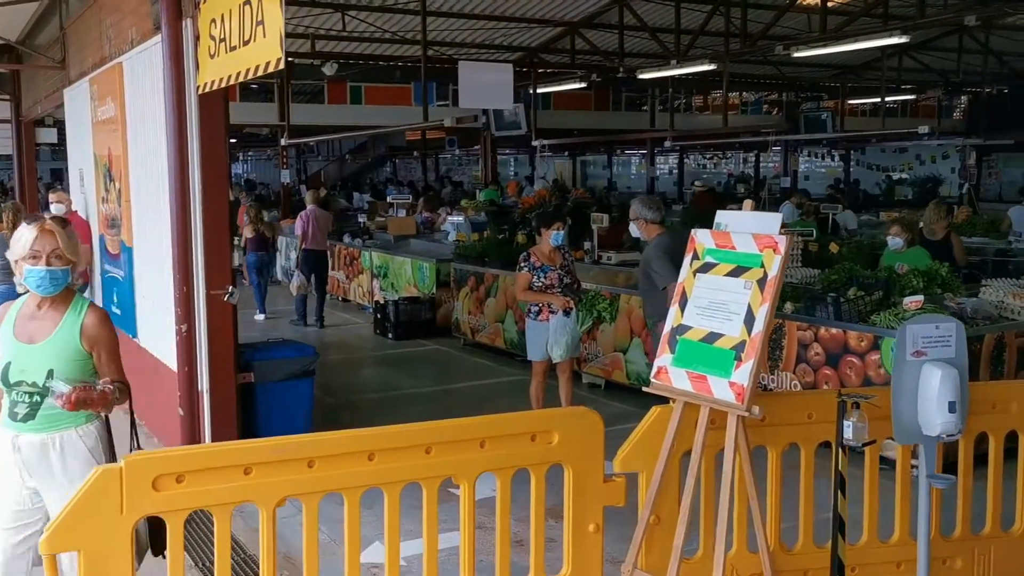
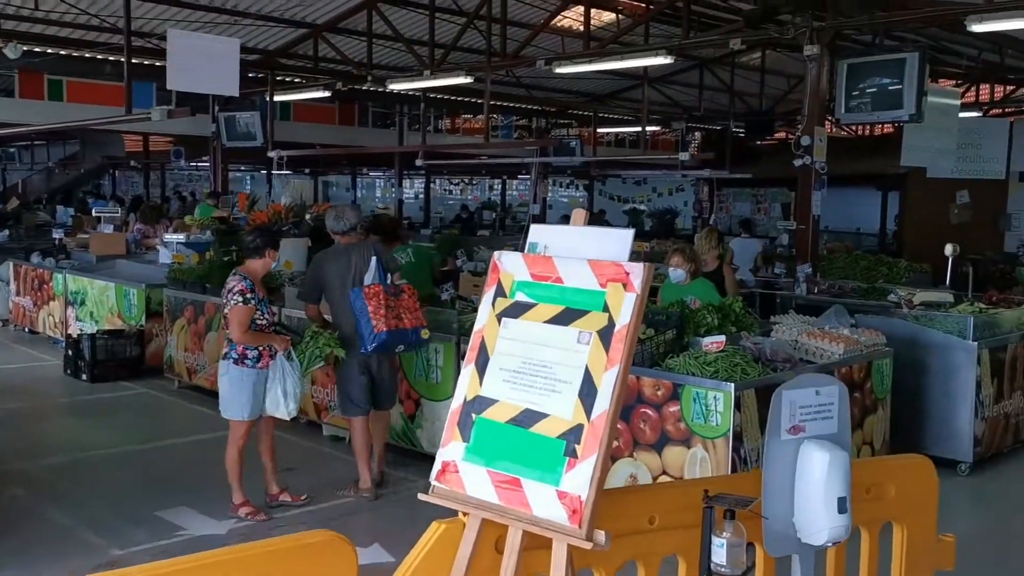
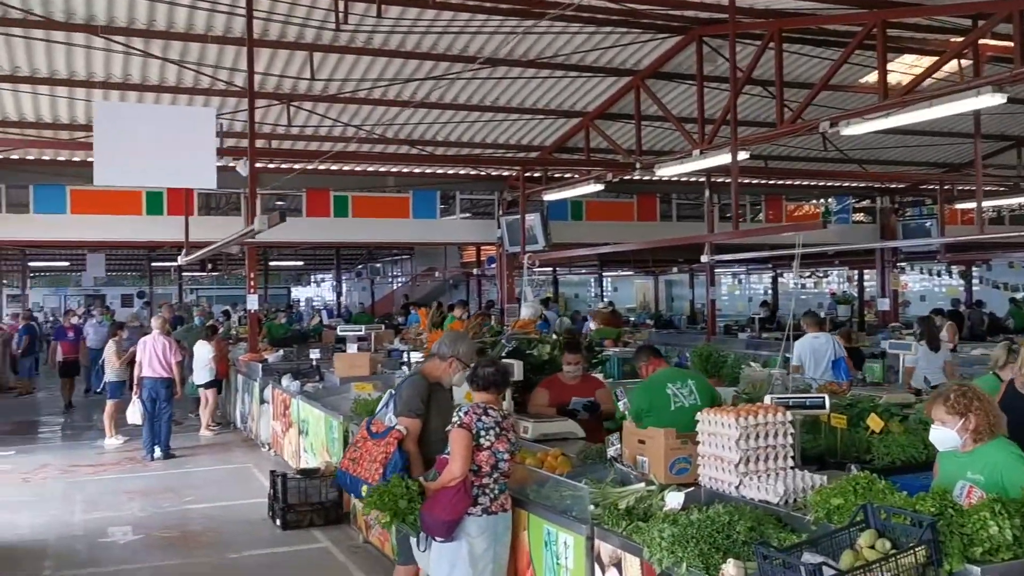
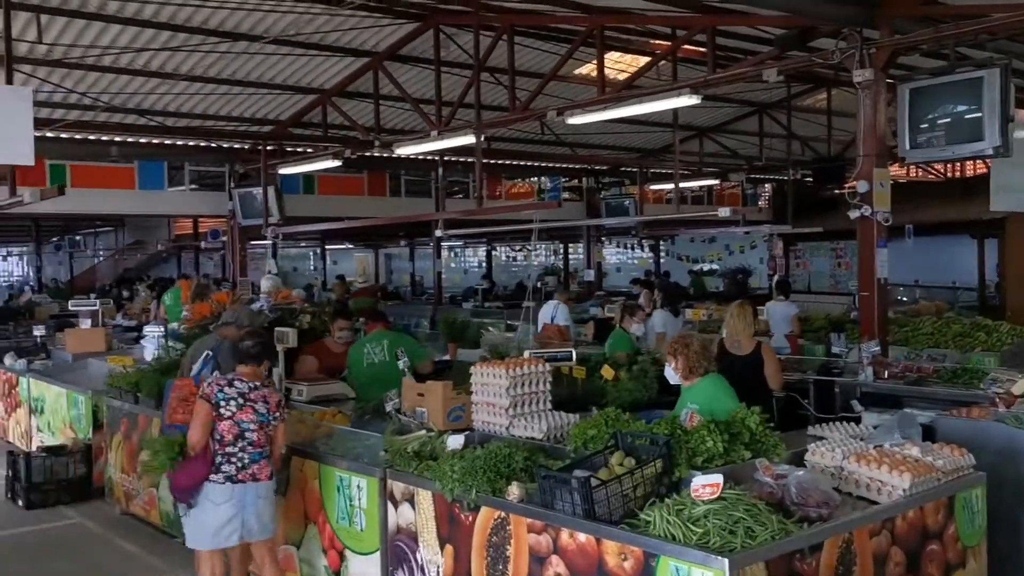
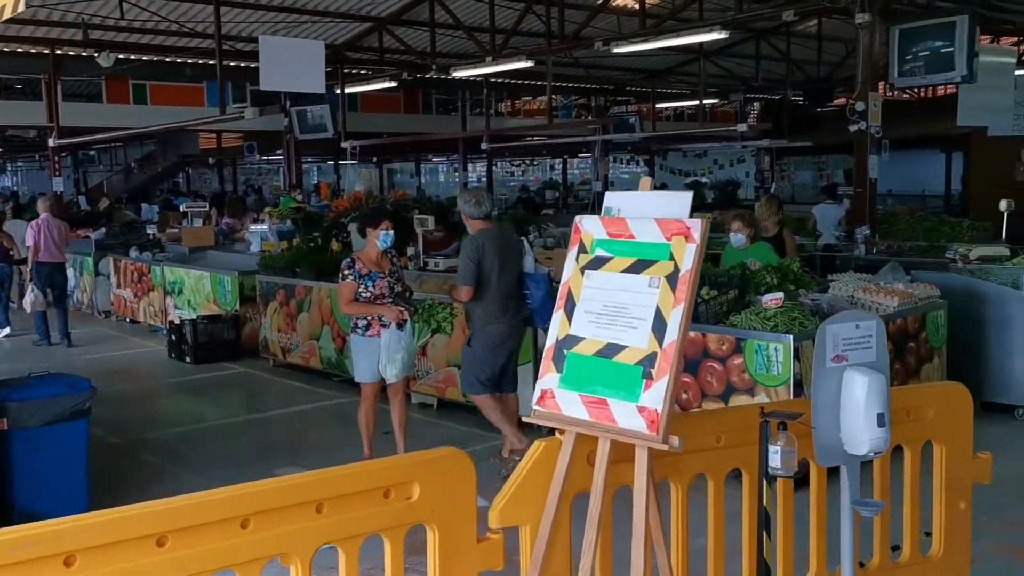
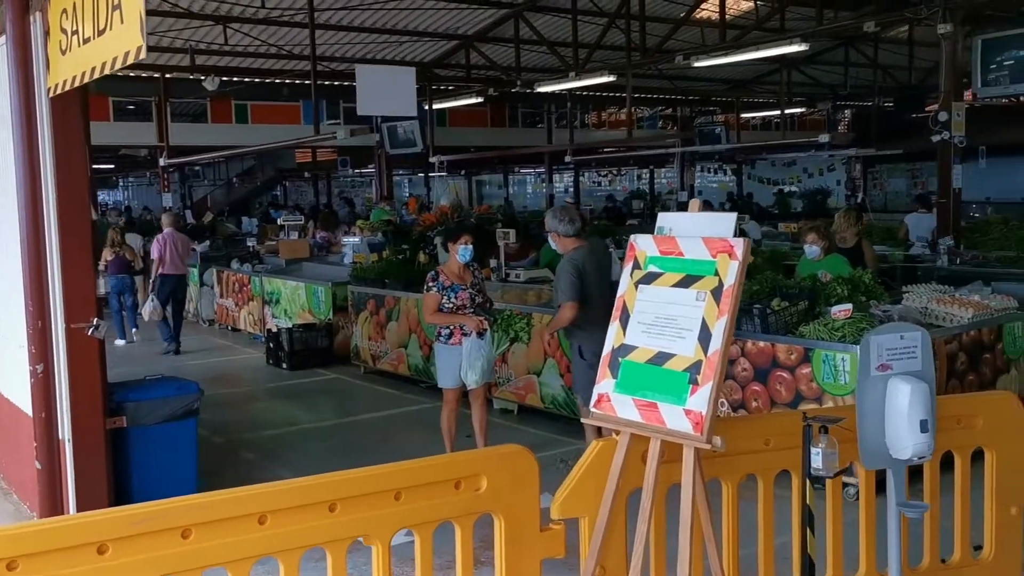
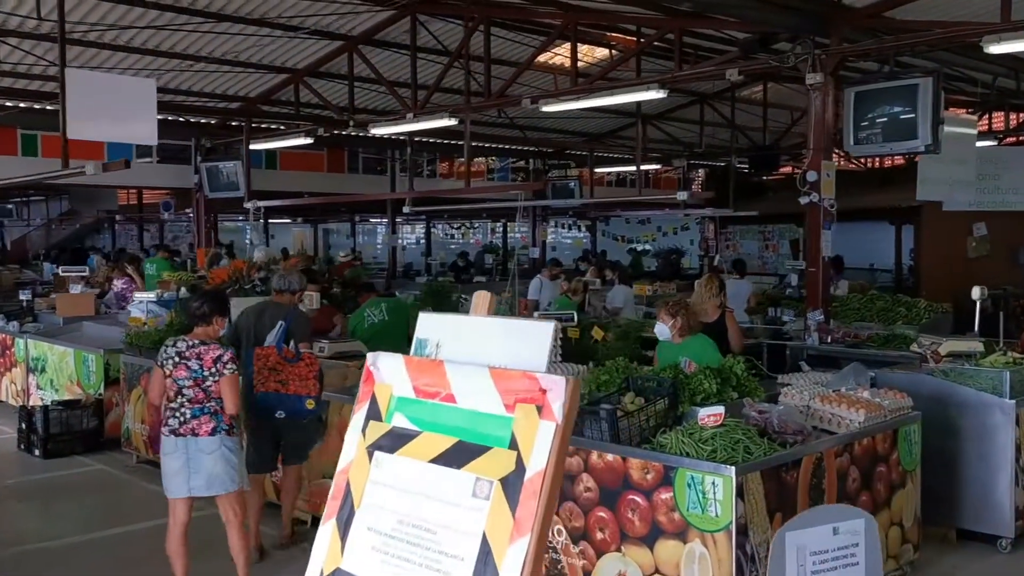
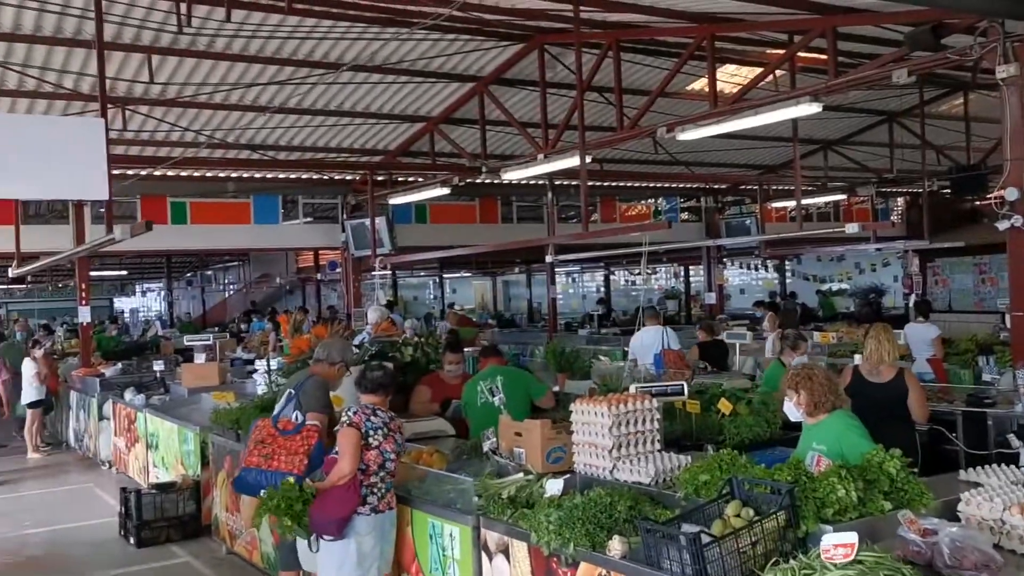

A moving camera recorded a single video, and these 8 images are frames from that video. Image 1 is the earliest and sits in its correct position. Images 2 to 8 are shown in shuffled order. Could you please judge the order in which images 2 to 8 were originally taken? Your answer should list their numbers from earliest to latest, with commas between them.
6, 5, 2, 7, 4, 8, 3
